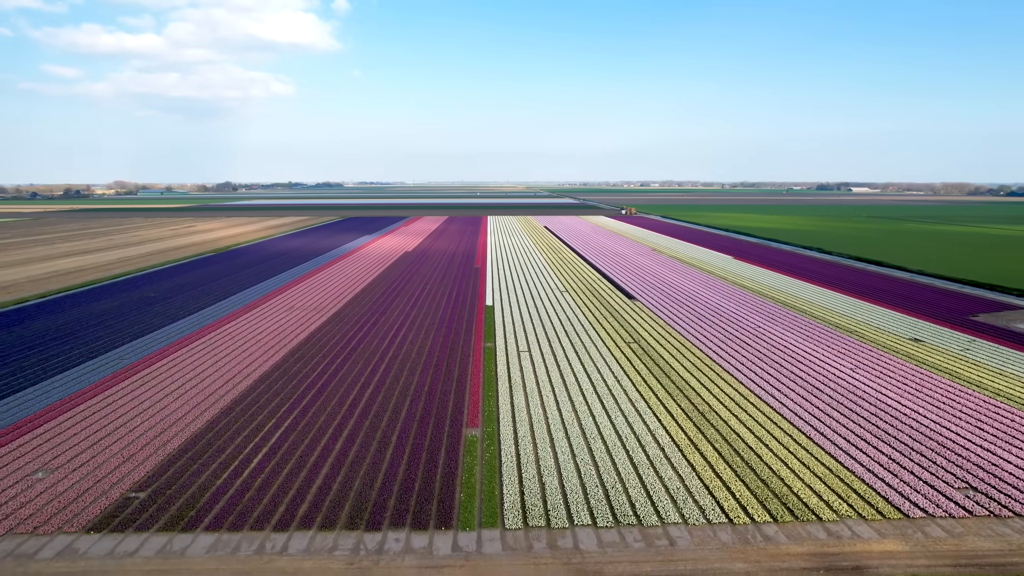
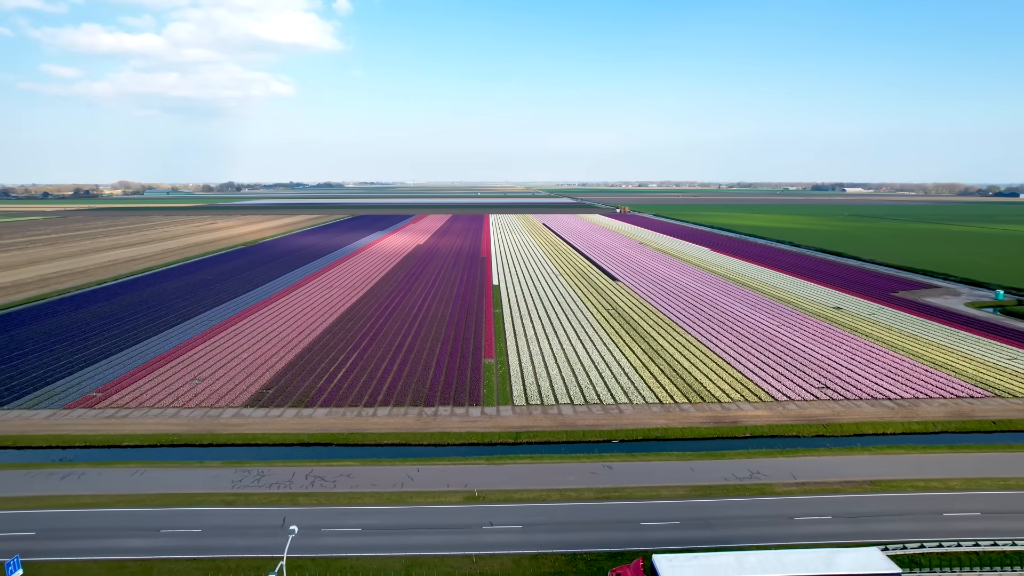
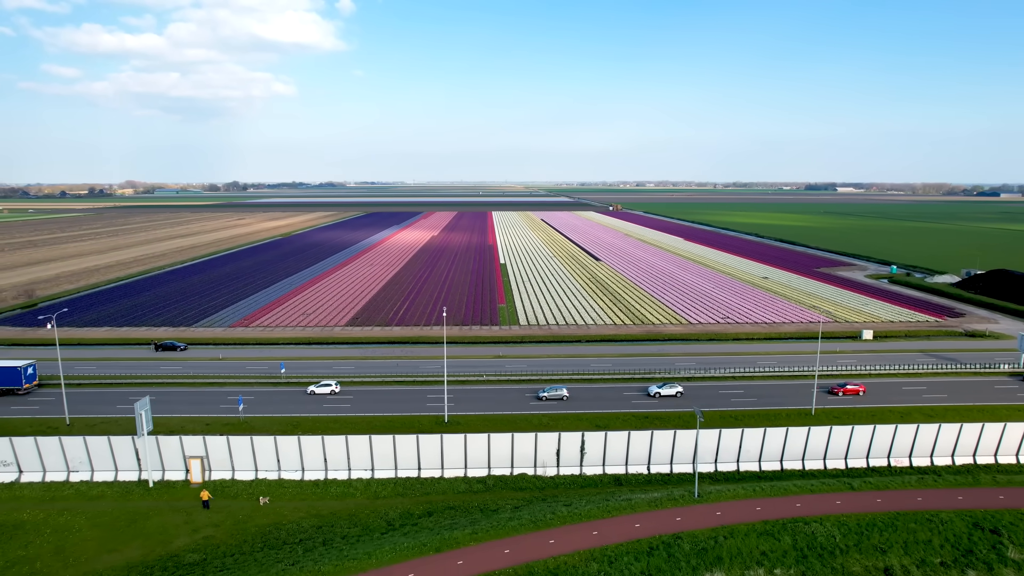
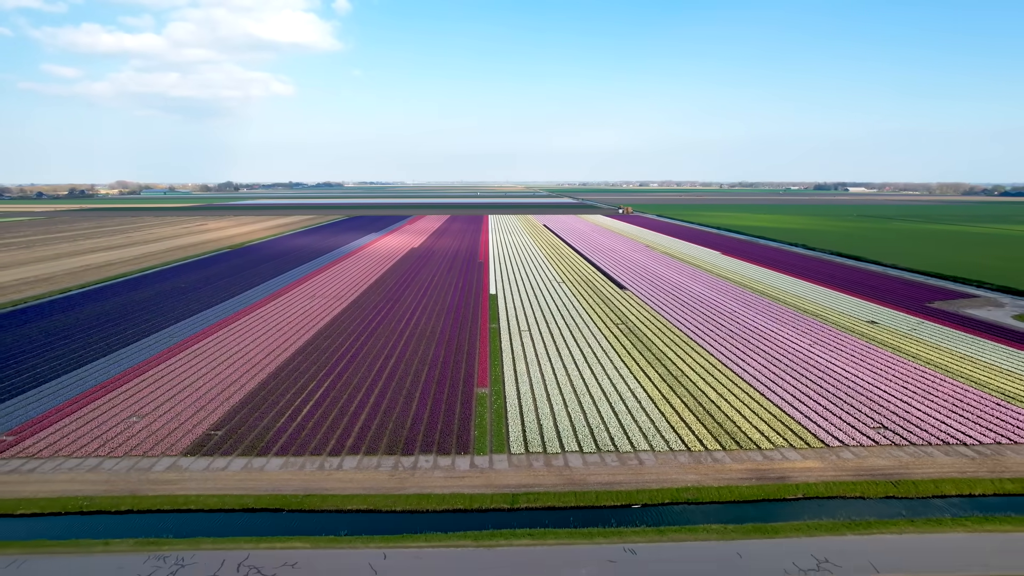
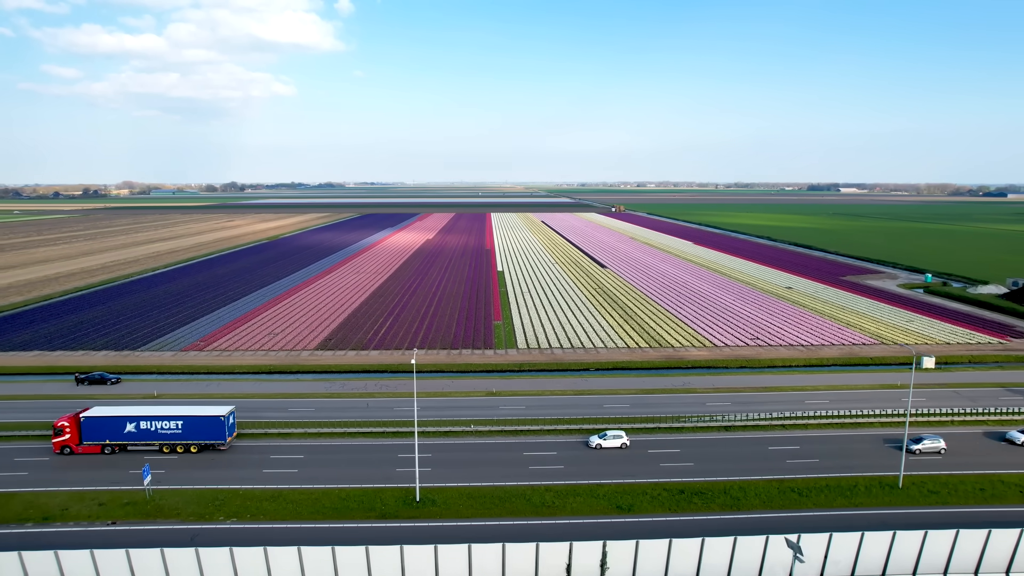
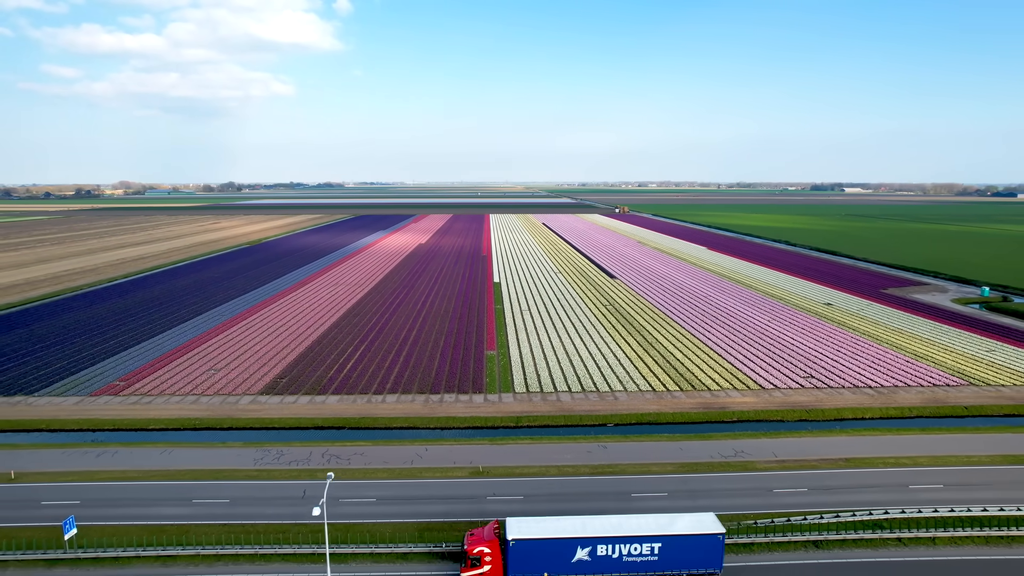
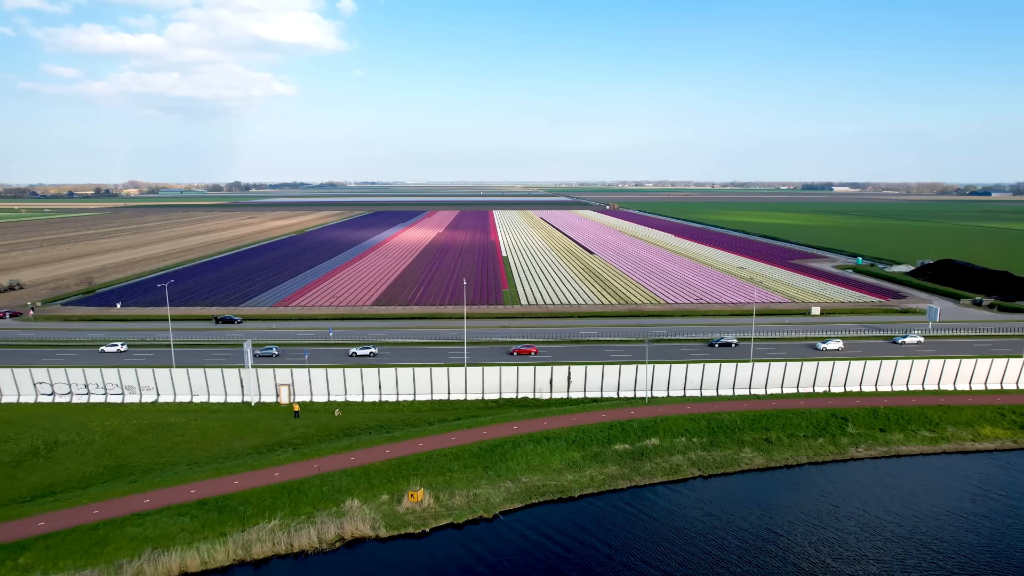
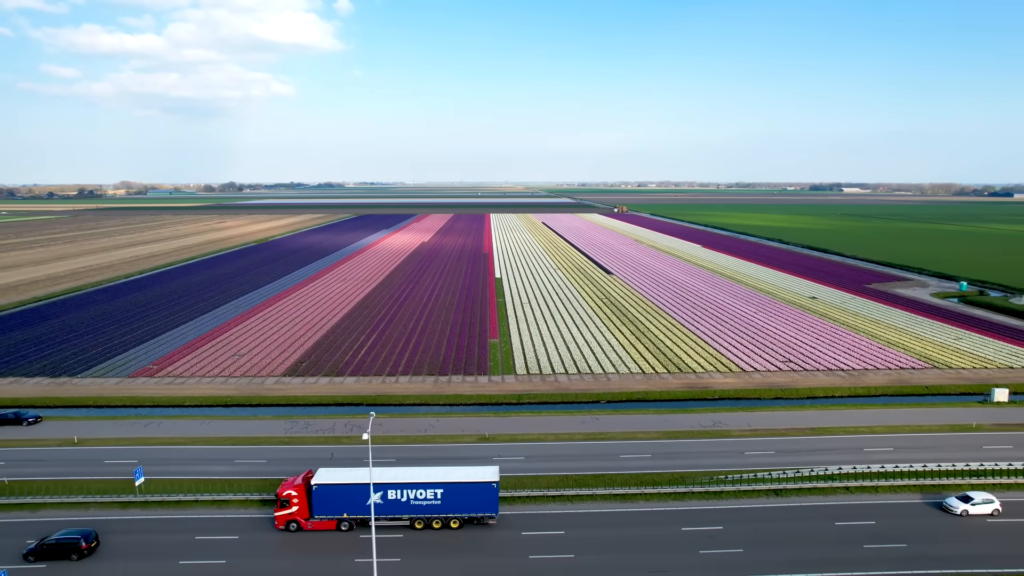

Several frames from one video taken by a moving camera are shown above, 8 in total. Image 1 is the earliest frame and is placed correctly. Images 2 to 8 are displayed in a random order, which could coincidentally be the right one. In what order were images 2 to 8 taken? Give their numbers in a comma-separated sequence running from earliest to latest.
4, 2, 6, 8, 5, 3, 7
